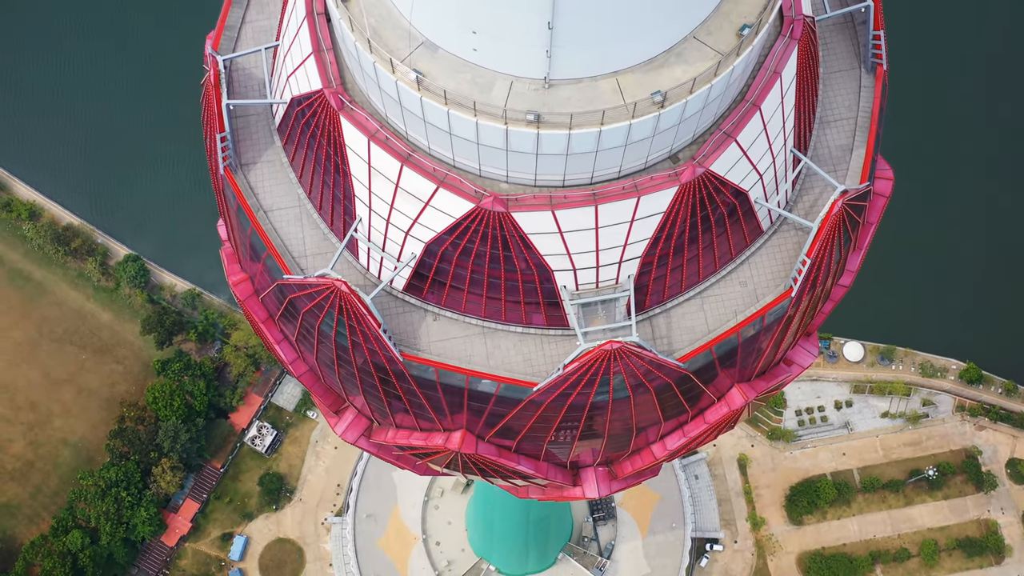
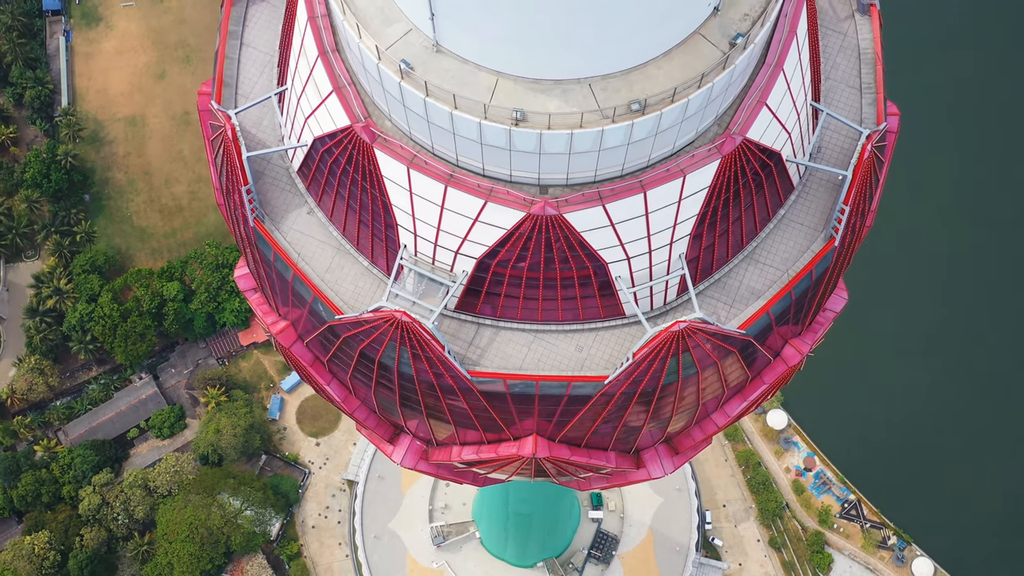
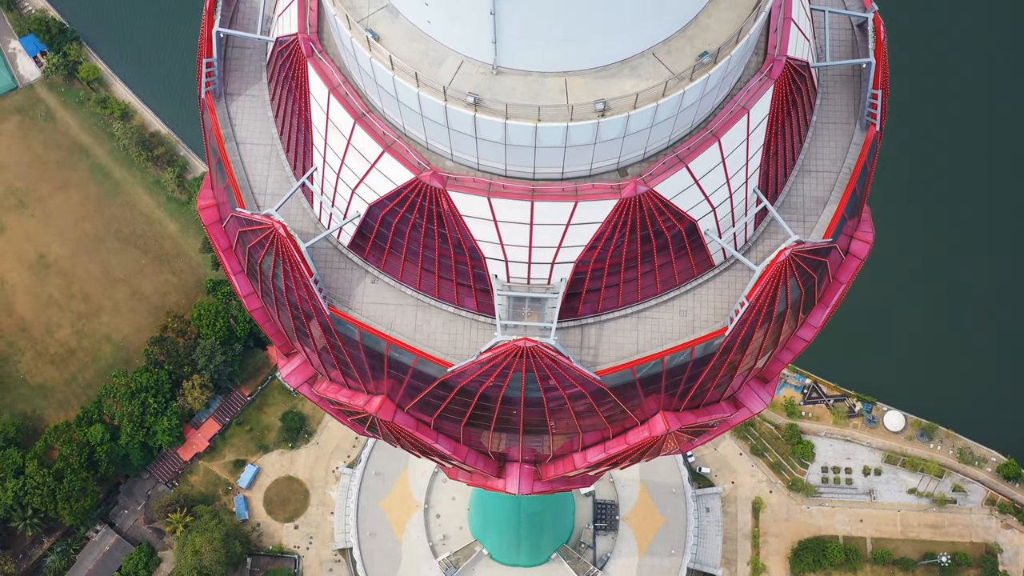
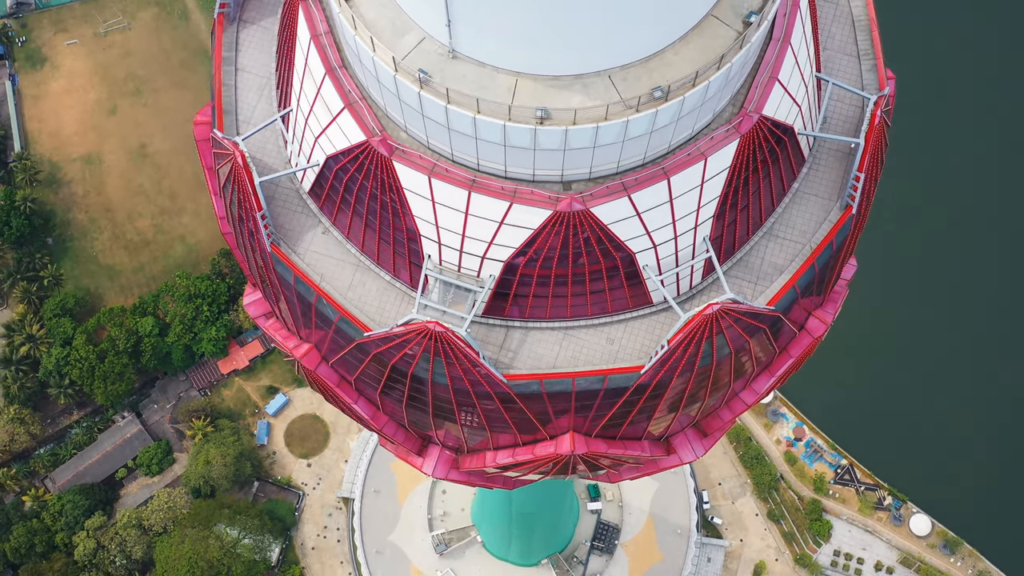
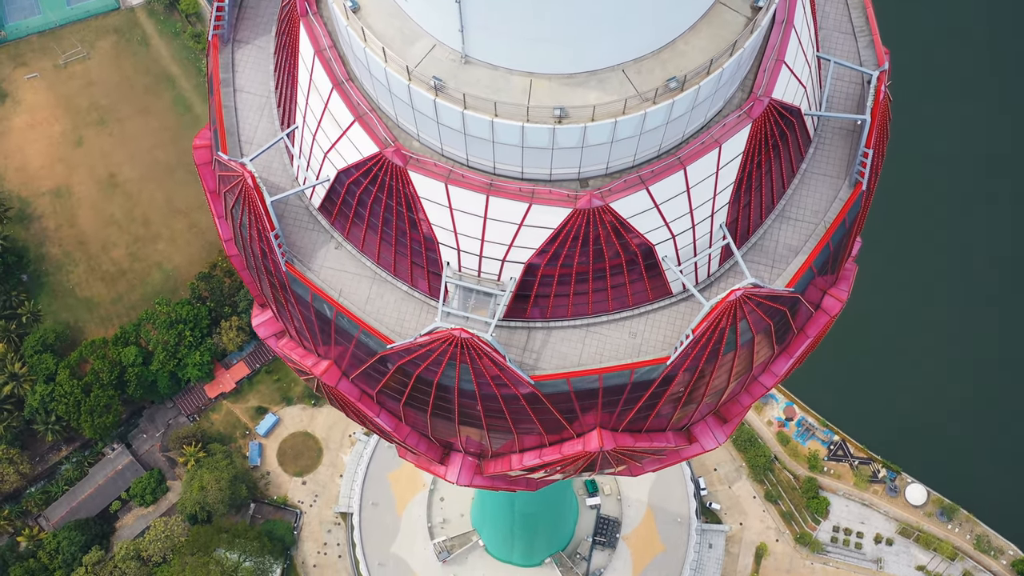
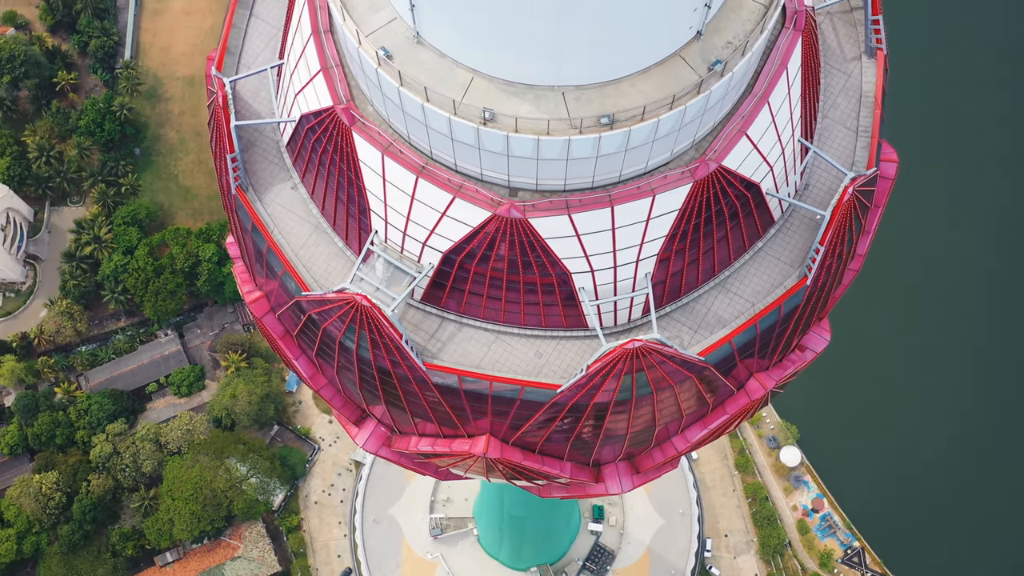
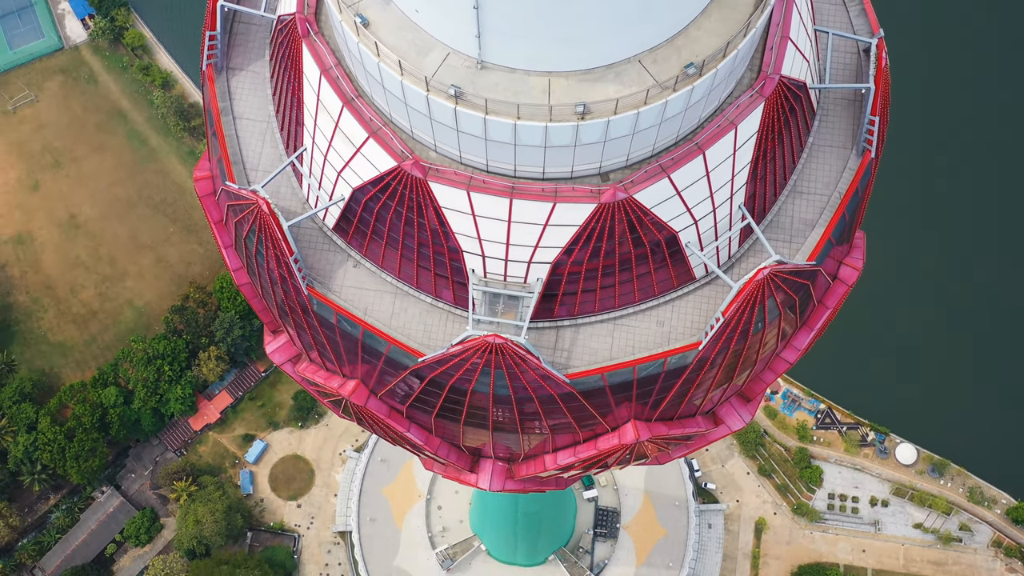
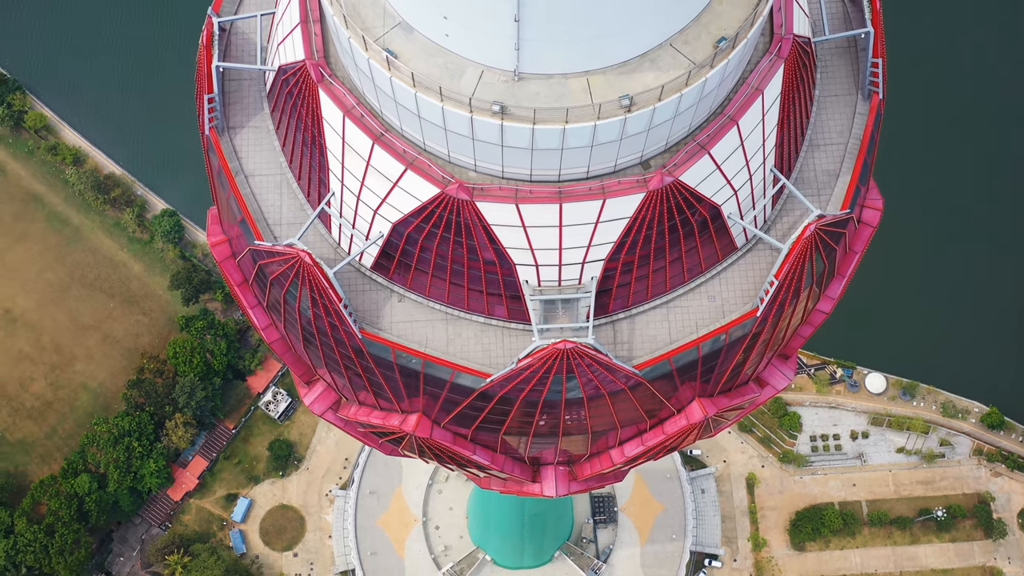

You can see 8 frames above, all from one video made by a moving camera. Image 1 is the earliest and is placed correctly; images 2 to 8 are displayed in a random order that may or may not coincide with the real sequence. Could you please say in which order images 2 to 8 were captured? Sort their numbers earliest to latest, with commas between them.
8, 3, 7, 5, 4, 2, 6
